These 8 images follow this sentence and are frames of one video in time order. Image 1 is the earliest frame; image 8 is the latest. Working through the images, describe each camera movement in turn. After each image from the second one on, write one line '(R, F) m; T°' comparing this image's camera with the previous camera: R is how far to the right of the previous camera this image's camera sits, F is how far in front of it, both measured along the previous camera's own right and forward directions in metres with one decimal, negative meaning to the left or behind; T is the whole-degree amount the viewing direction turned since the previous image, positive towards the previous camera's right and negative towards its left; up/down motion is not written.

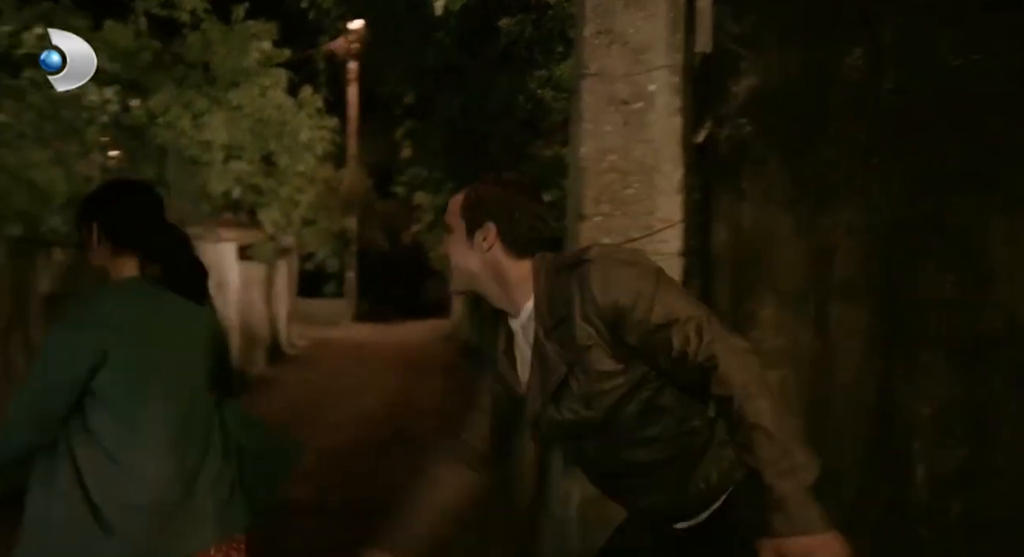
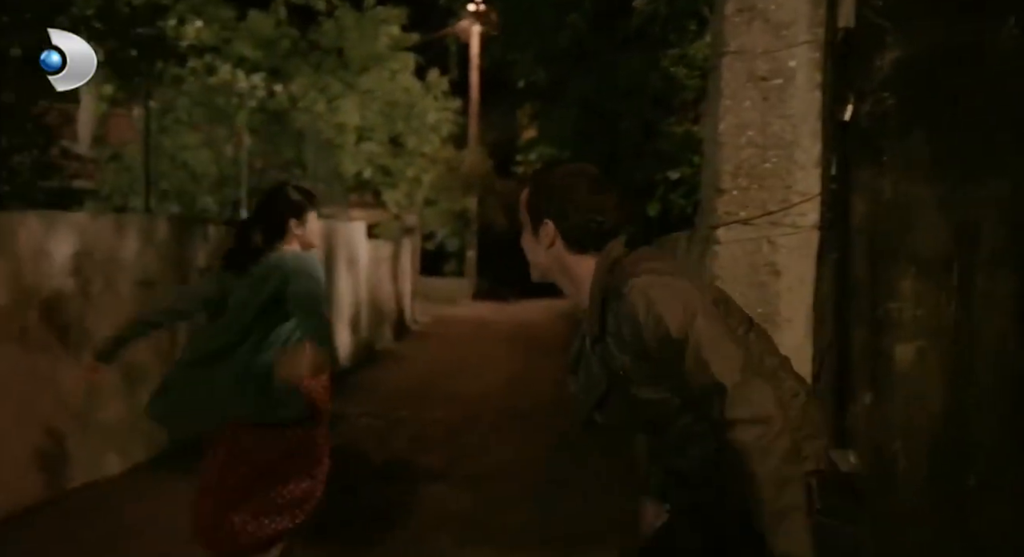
(-0.1, -0.1) m; -7°
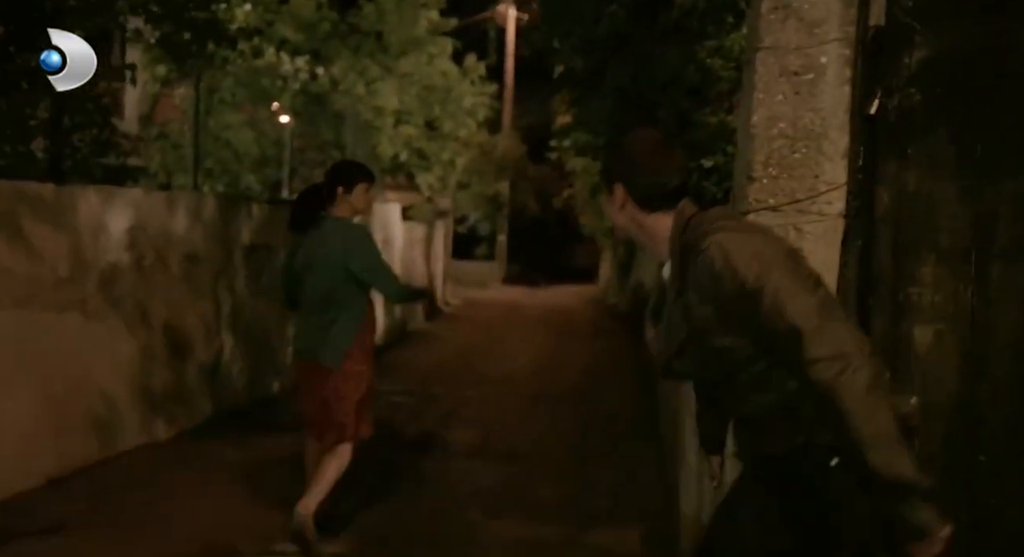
(0.0, -0.2) m; -2°
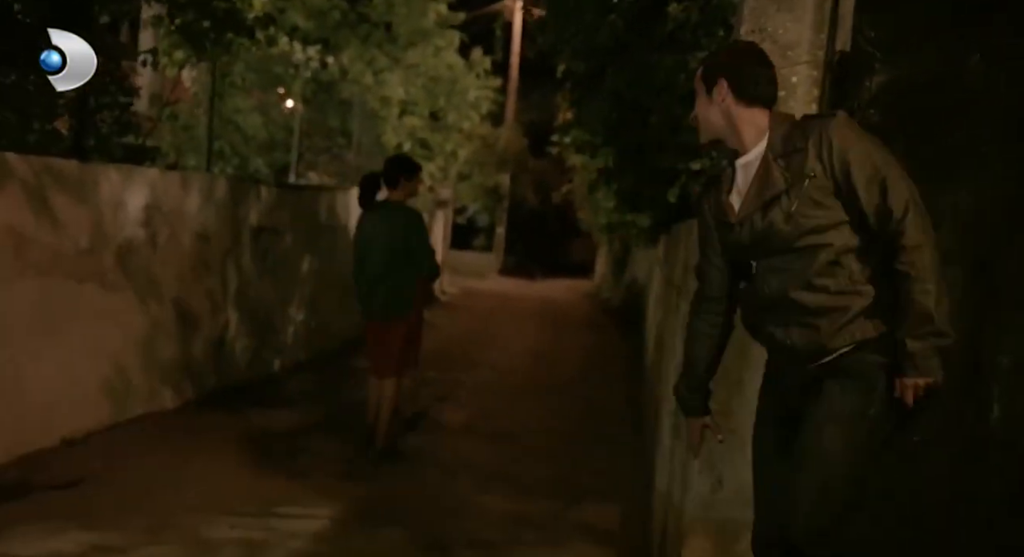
(0.0, -0.3) m; 0°
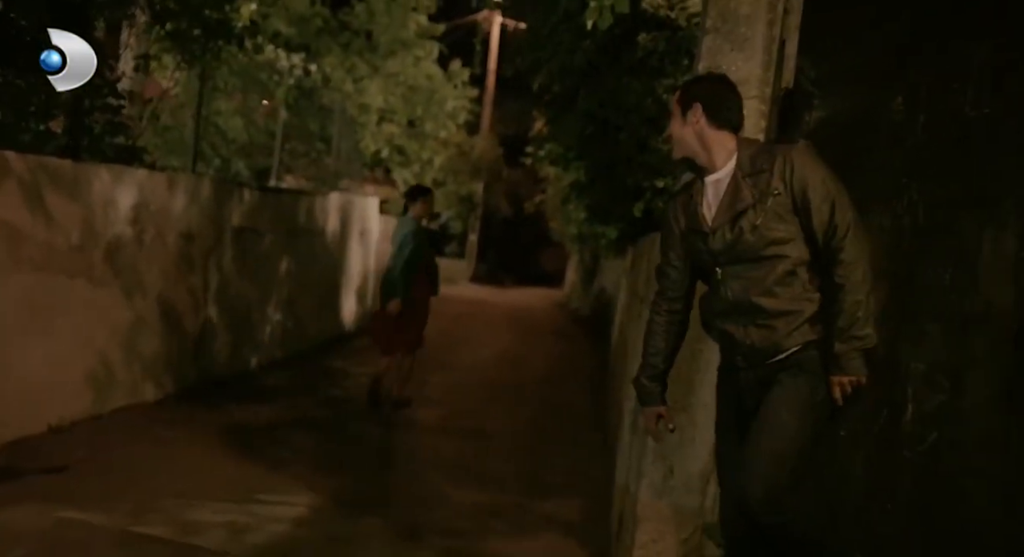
(0.0, -0.3) m; +2°
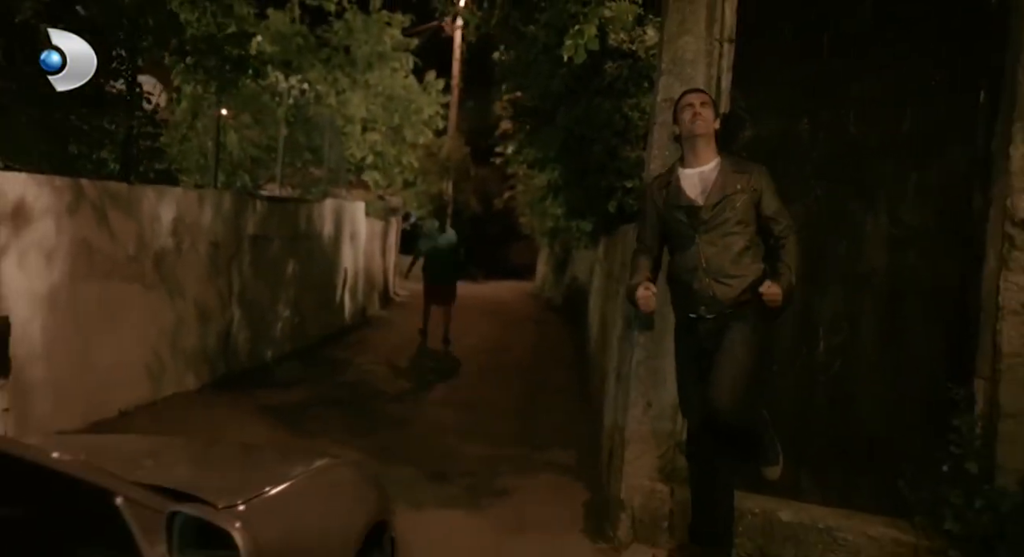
(-0.2, -1.2) m; +2°
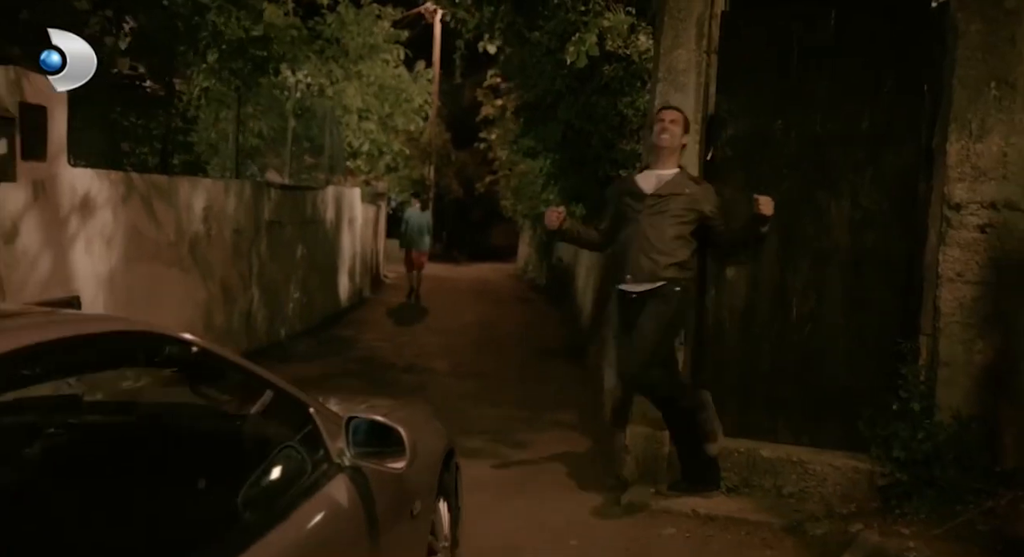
(-0.3, -0.8) m; +1°
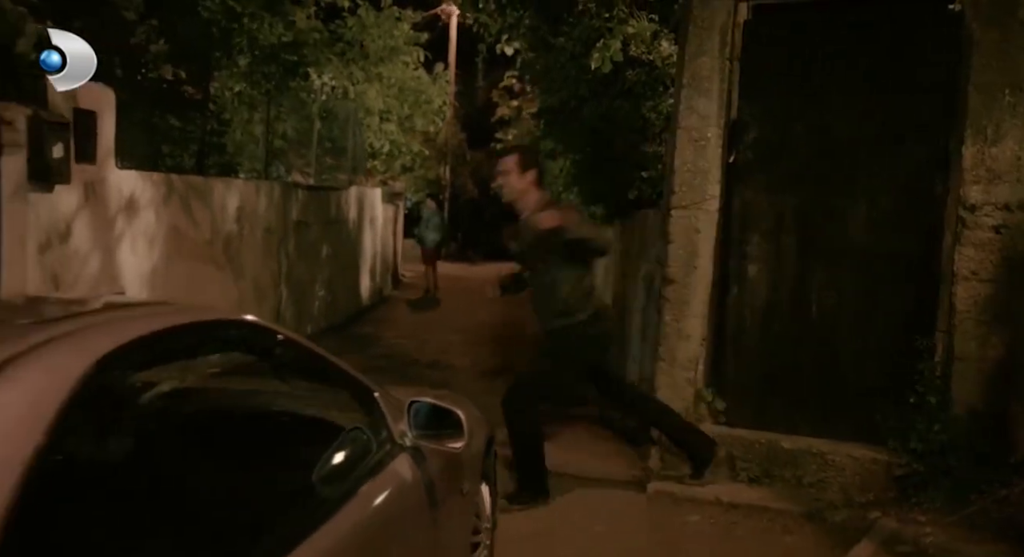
(-0.1, -0.2) m; -1°
